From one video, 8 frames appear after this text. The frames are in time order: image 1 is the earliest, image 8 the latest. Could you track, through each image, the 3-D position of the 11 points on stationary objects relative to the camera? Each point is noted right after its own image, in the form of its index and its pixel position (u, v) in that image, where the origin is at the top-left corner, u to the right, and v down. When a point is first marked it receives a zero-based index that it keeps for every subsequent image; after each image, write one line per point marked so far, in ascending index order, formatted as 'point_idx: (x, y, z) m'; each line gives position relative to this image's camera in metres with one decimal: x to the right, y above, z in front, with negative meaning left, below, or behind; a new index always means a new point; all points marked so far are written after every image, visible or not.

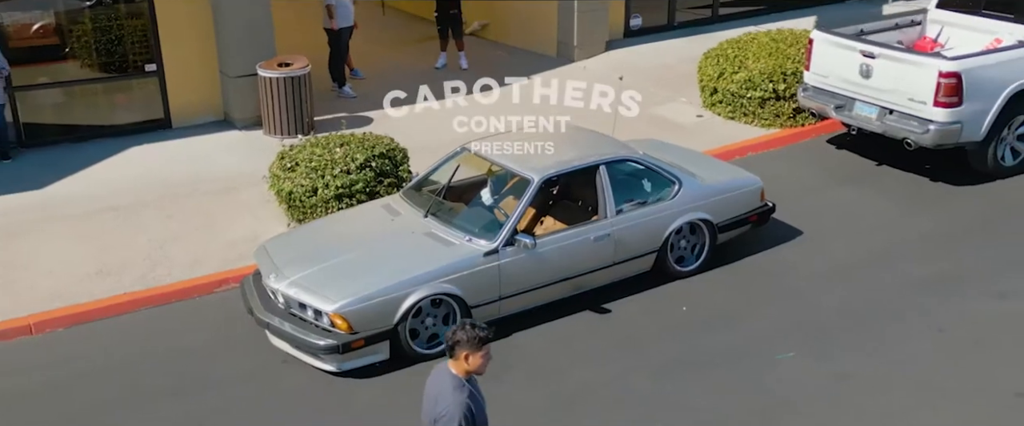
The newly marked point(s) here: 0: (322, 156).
0: (-1.6, +0.5, +7.2) m
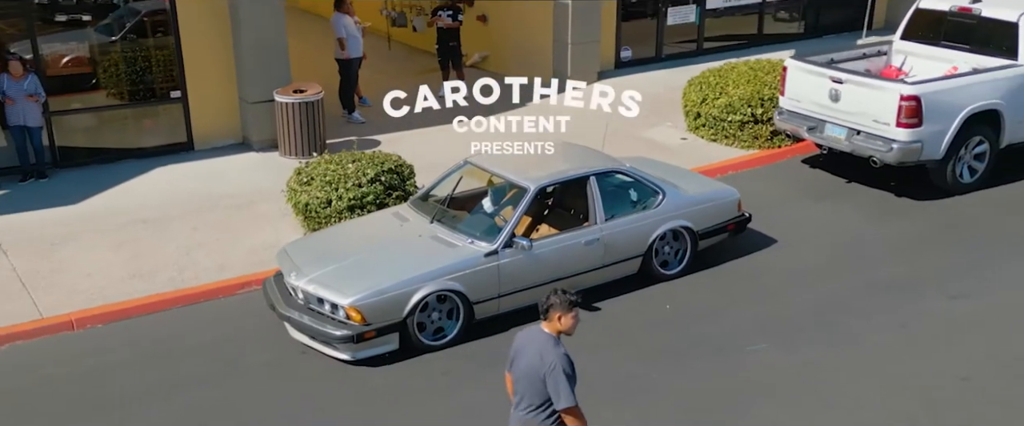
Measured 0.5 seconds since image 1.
0: (-1.6, +0.4, +7.9) m
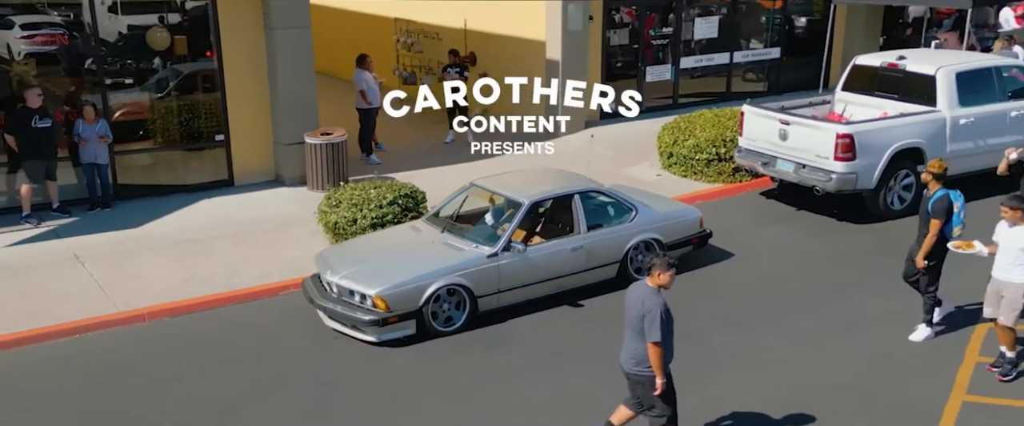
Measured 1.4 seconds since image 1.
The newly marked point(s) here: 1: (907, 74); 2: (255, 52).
0: (-1.7, +0.2, +9.3) m
1: (+4.7, +1.6, +10.1) m
2: (-3.4, +2.2, +11.2) m
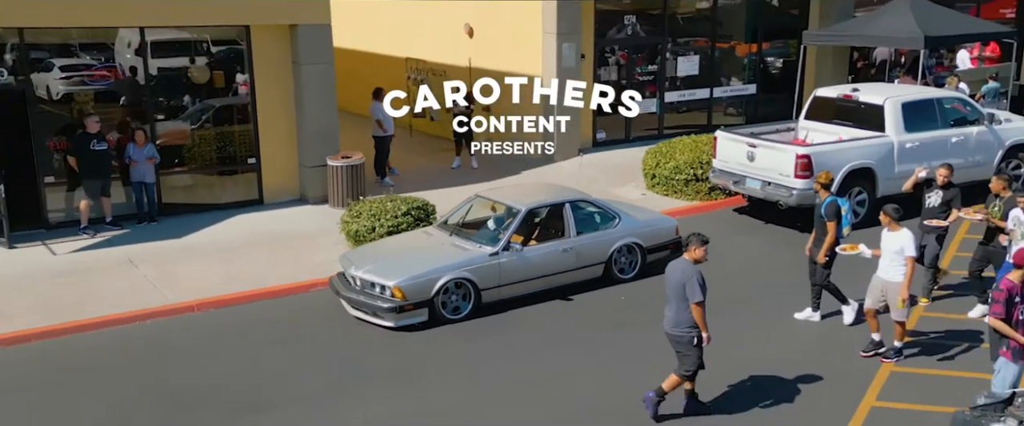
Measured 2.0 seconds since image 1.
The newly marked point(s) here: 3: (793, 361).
0: (-1.7, +0.1, +10.6) m
1: (+4.7, +1.5, +11.5) m
2: (-3.4, +1.9, +12.6) m
3: (+2.6, -1.3, +7.9) m
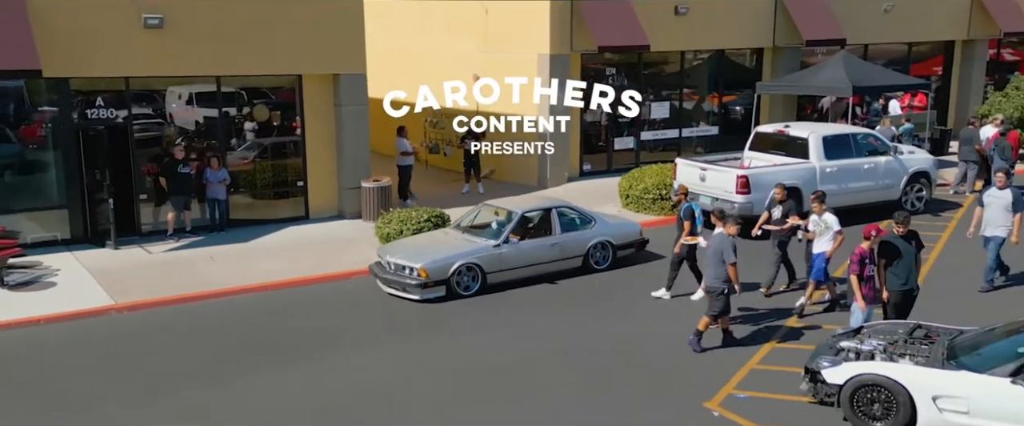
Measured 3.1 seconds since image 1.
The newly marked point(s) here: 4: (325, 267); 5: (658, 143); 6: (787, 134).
0: (-1.7, -0.1, +13.5) m
1: (+4.6, +1.3, +14.4) m
2: (-3.4, +1.7, +15.6) m
3: (+2.6, -1.3, +10.6) m
4: (-2.9, -0.8, +13.2) m
5: (+3.2, +1.5, +18.8) m
6: (+4.7, +1.3, +14.5) m
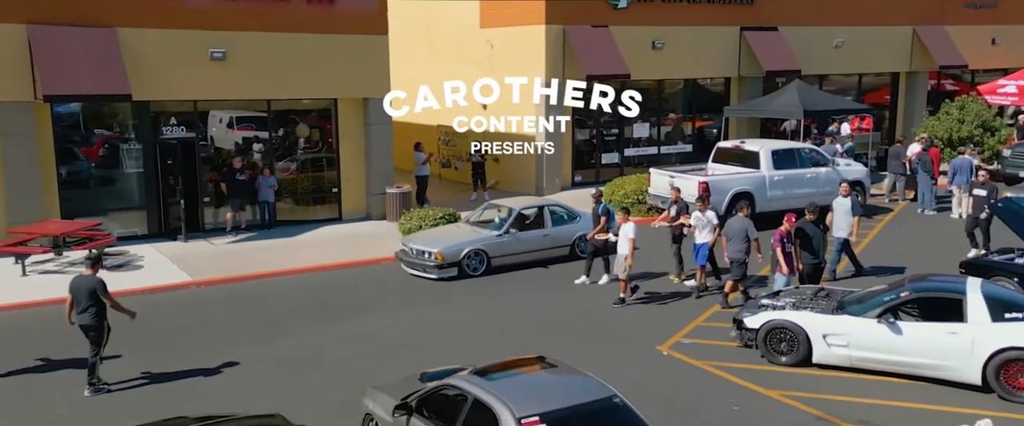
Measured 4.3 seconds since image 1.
0: (-1.7, 0.0, +16.3) m
1: (+4.7, +1.2, +17.2) m
2: (-3.3, +1.6, +18.5) m
3: (+2.5, -1.2, +13.4) m
4: (-2.9, -0.8, +16.0) m
5: (+3.2, +1.4, +21.6) m
6: (+4.7, +1.3, +17.3) m
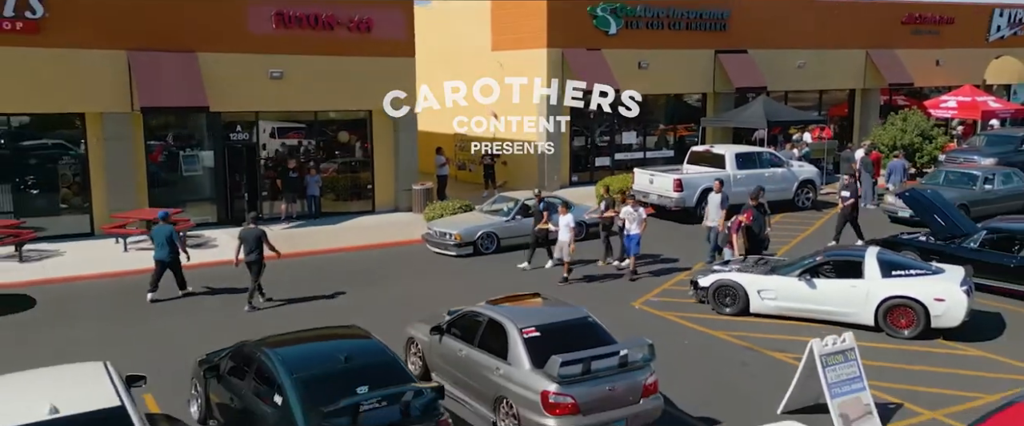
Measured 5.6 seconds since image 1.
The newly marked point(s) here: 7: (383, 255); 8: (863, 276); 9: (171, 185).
0: (-1.5, +0.1, +19.7) m
1: (+4.8, +1.4, +20.5) m
2: (-3.2, +1.8, +21.9) m
3: (+2.6, -0.9, +16.7) m
4: (-2.7, -0.6, +19.3) m
5: (+3.4, +1.4, +24.9) m
6: (+4.8, +1.5, +20.7) m
7: (-2.7, -0.9, +18.3) m
8: (+5.6, -1.0, +13.7) m
9: (-7.7, +0.6, +19.4) m
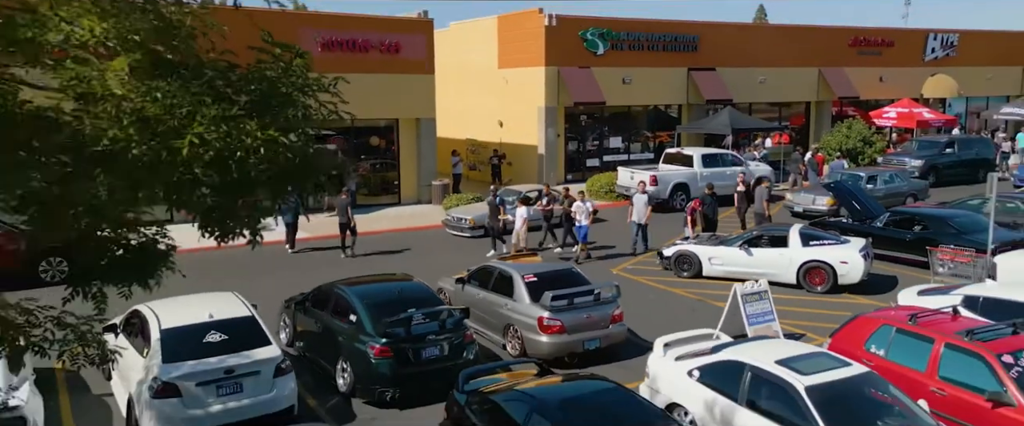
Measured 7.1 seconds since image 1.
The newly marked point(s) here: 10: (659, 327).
0: (-1.4, +0.4, +23.7) m
1: (+4.9, +1.6, +24.6) m
2: (-3.1, +2.0, +26.0) m
3: (+2.7, -0.6, +20.7) m
4: (-2.6, -0.3, +23.4) m
5: (+3.6, +1.6, +29.0) m
6: (+4.9, +1.7, +24.7) m
7: (-2.6, -0.6, +22.3) m
8: (+5.7, -0.7, +17.7) m
9: (-7.6, +0.9, +23.5) m
10: (+2.8, -2.1, +16.0) m
